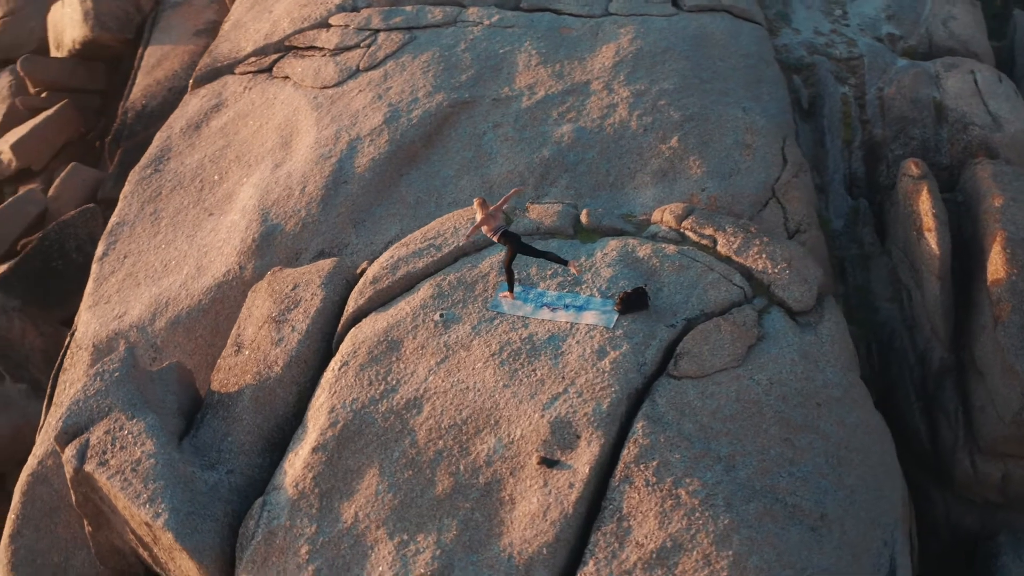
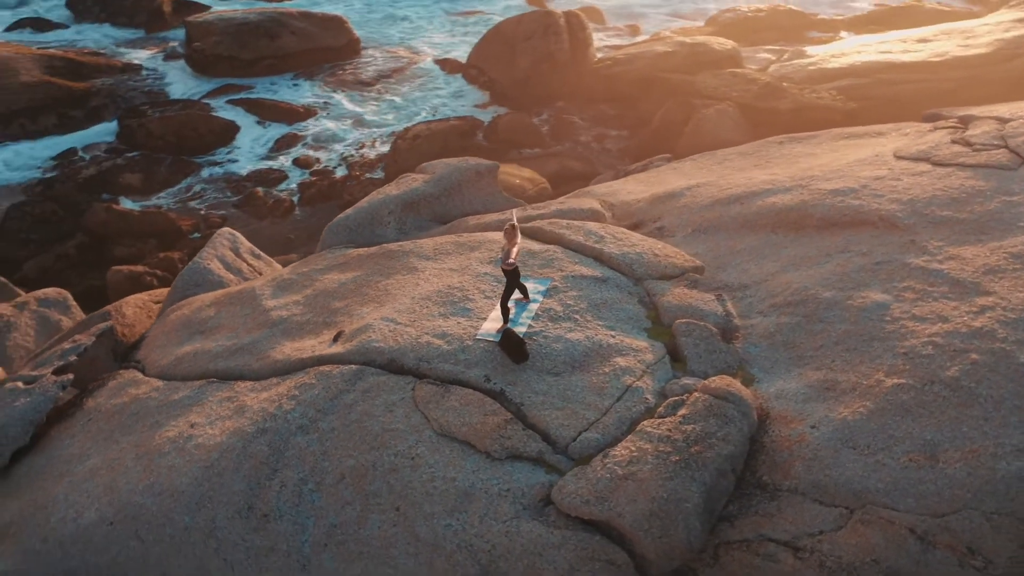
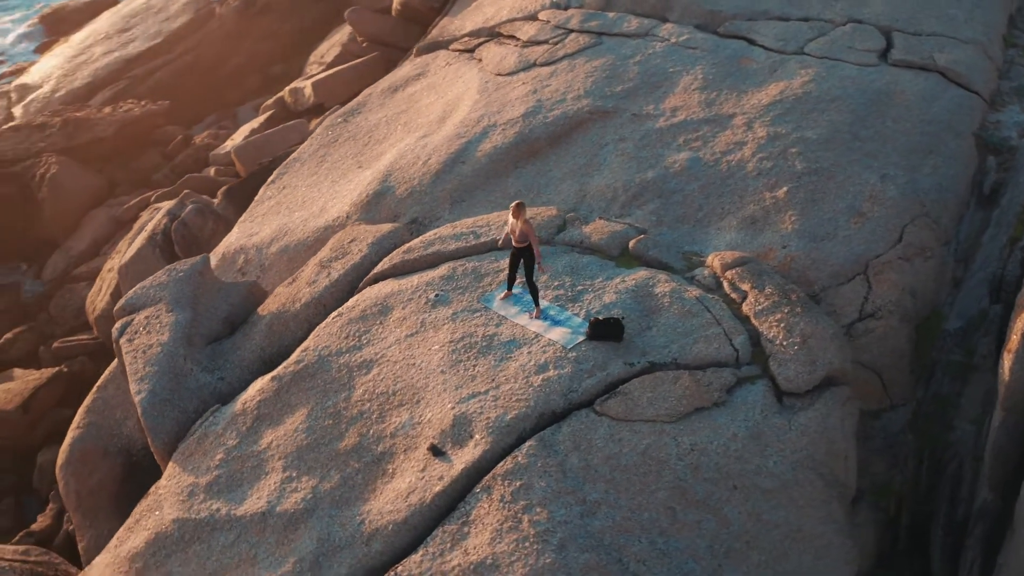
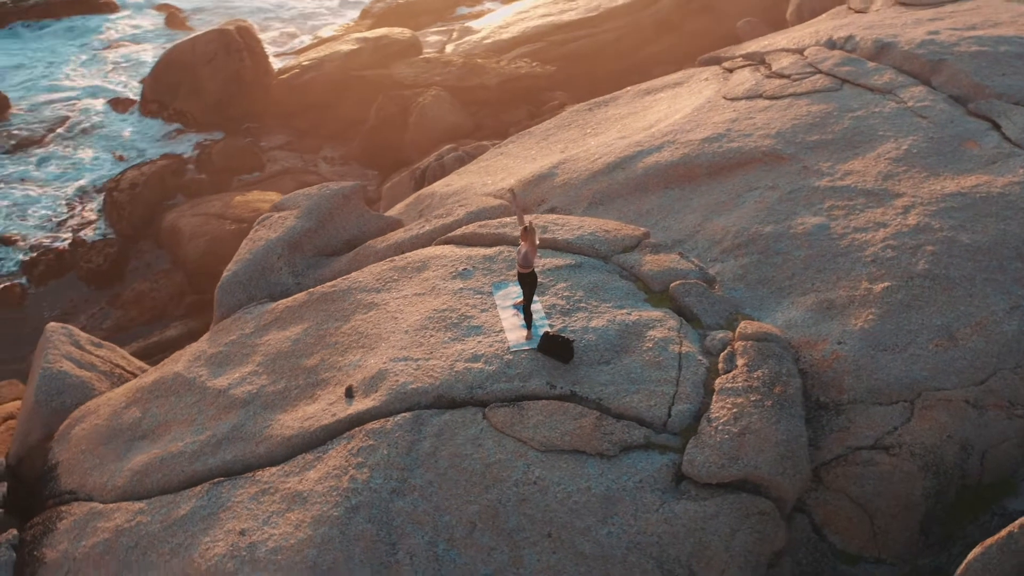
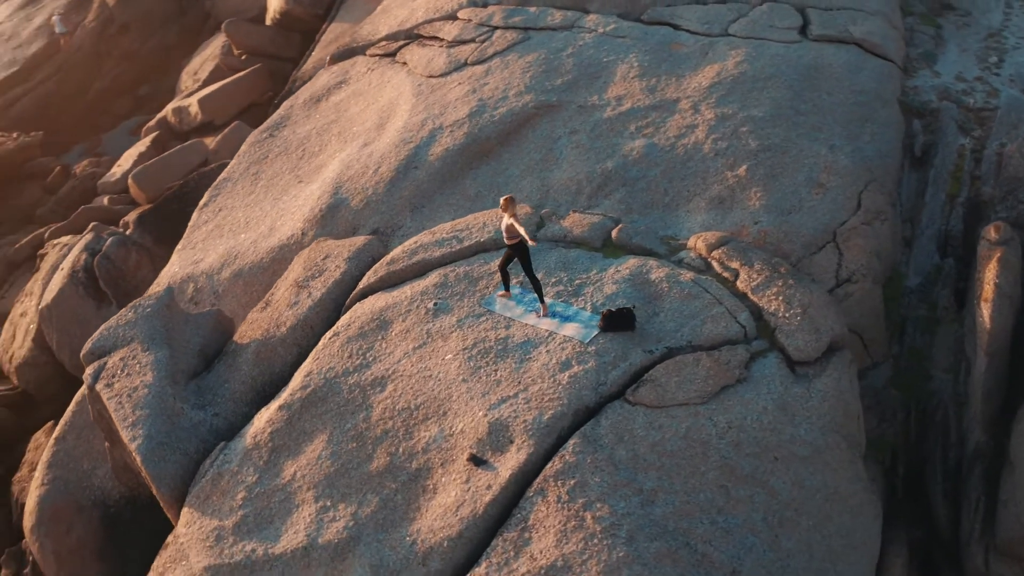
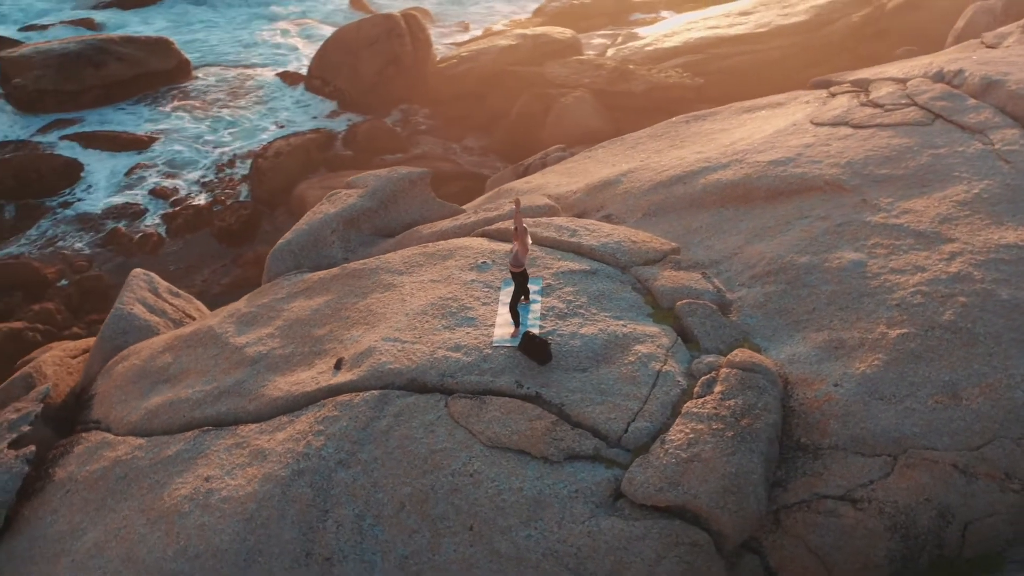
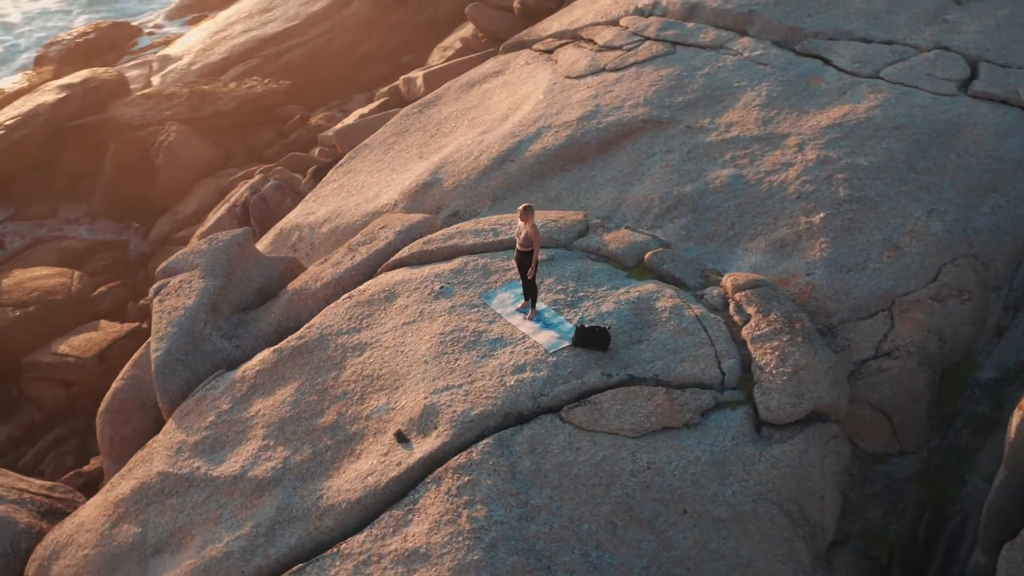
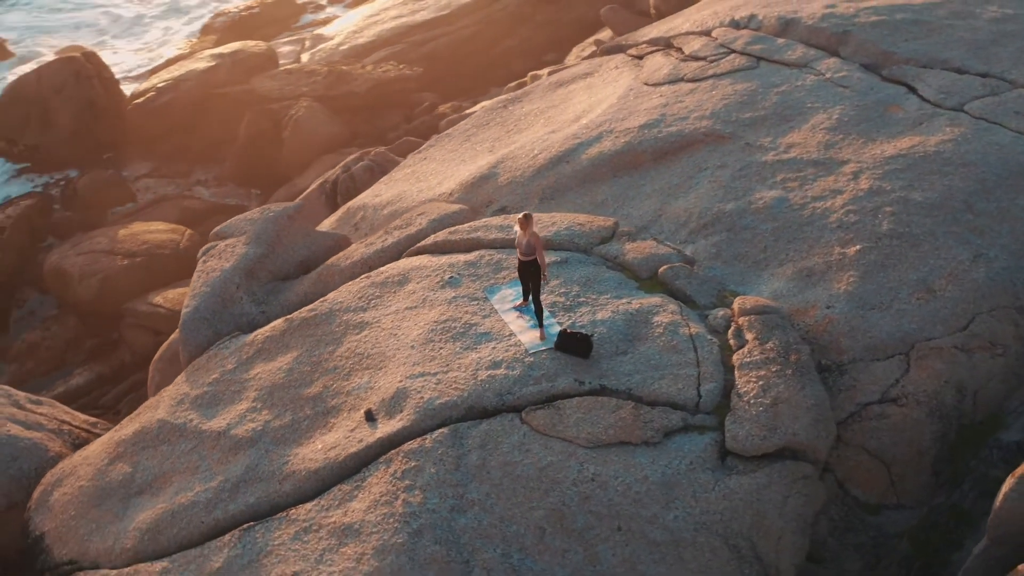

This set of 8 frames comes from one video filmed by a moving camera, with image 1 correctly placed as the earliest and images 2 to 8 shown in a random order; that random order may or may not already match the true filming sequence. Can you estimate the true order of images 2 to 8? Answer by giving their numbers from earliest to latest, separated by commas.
5, 3, 7, 8, 4, 6, 2
